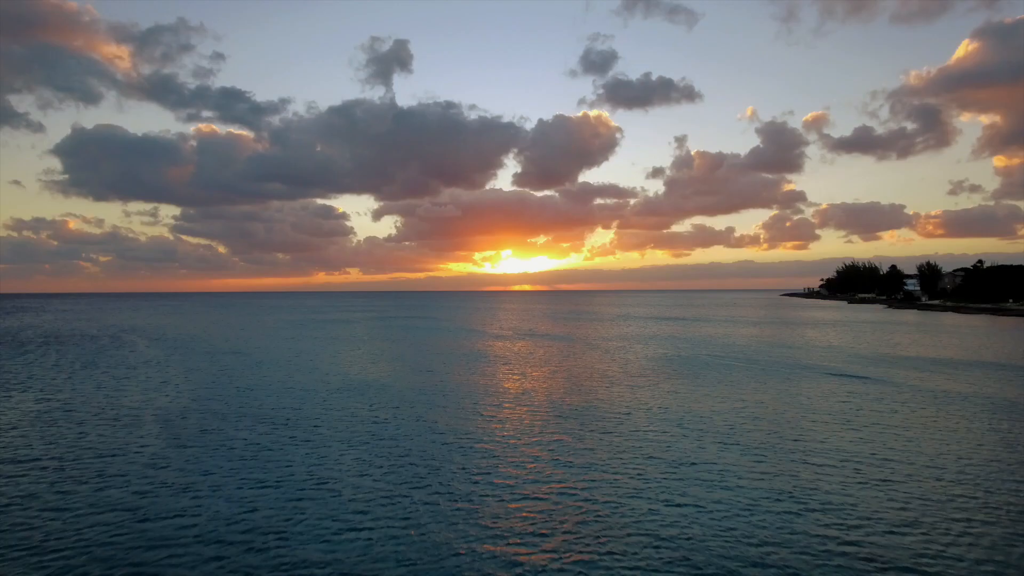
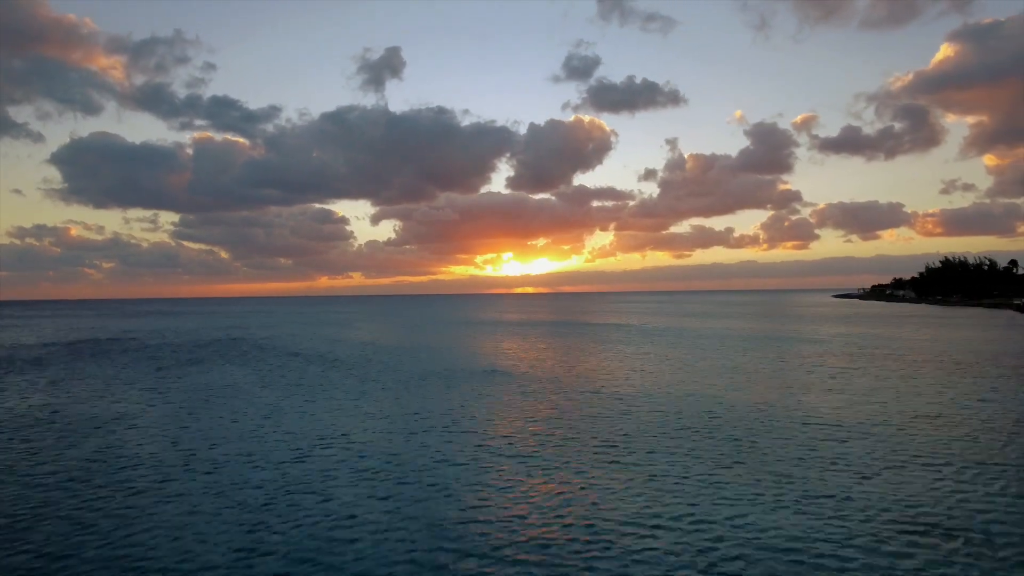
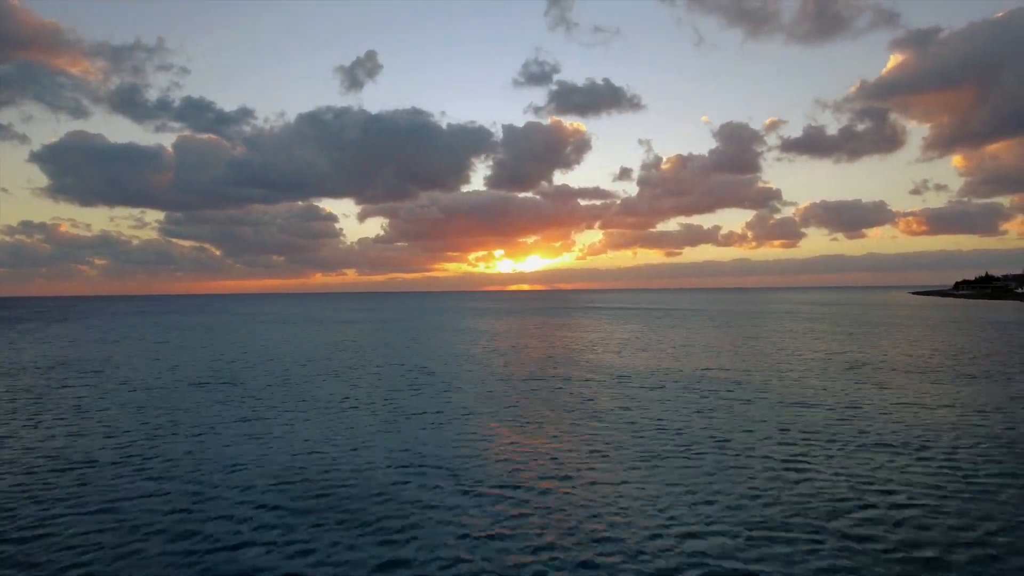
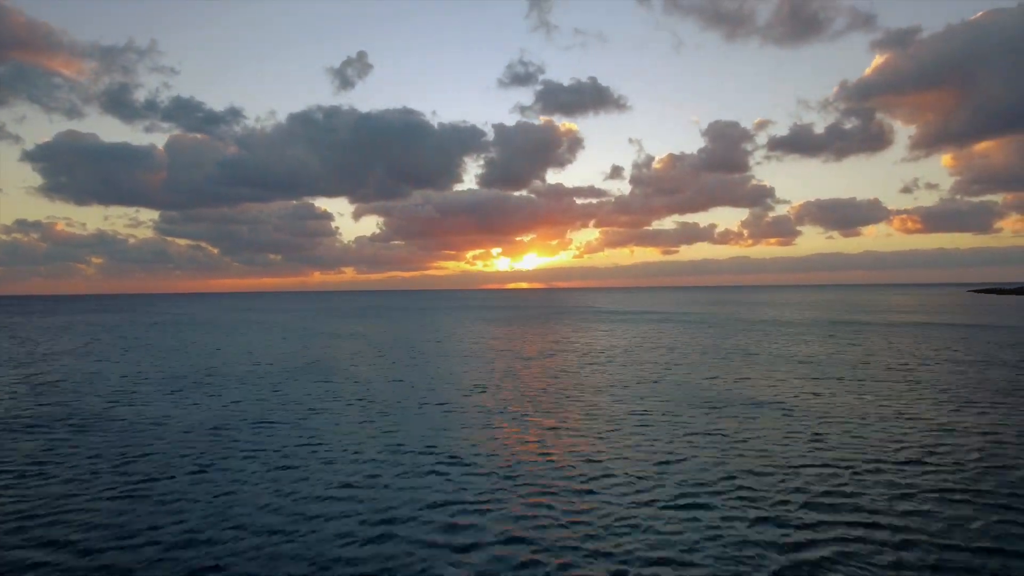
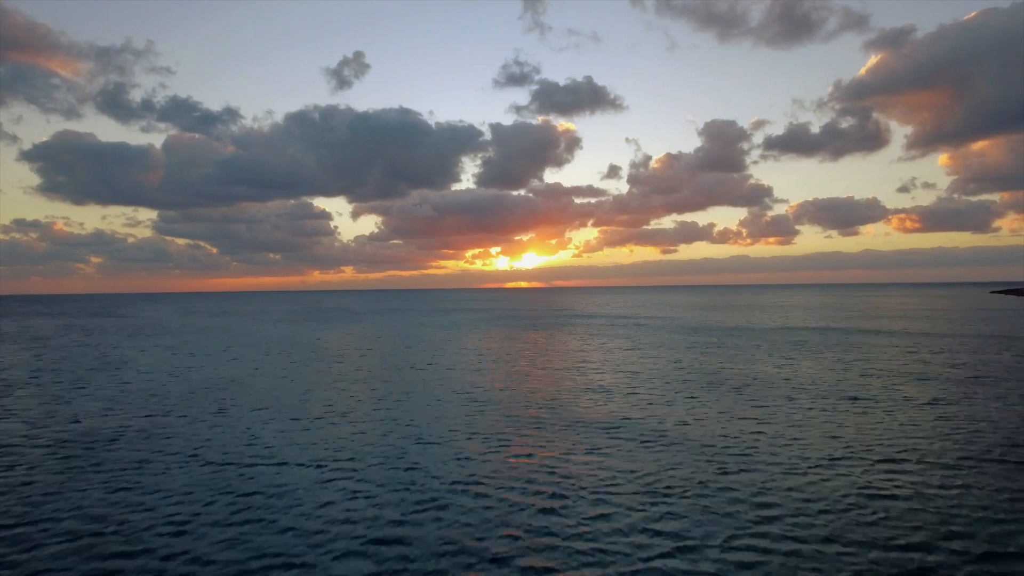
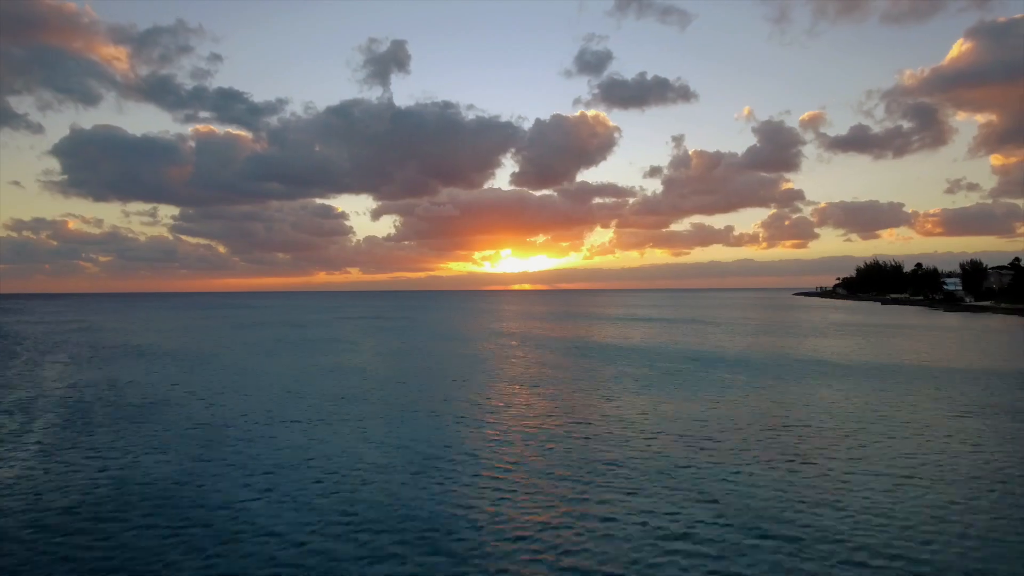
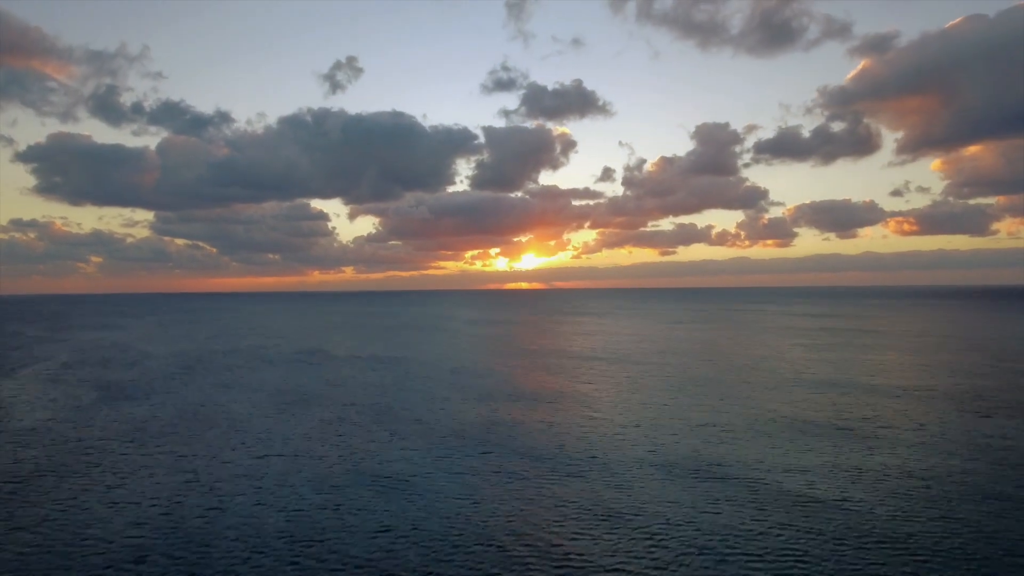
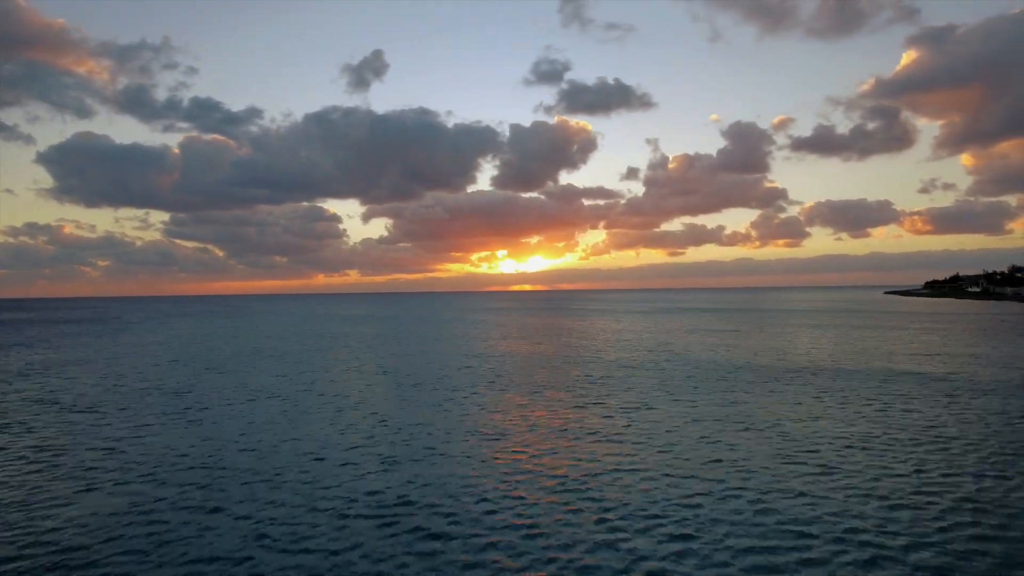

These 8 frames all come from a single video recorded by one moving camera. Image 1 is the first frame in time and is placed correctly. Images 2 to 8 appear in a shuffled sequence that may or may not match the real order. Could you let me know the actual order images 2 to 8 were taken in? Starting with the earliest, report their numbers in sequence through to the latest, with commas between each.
6, 2, 8, 3, 4, 5, 7
